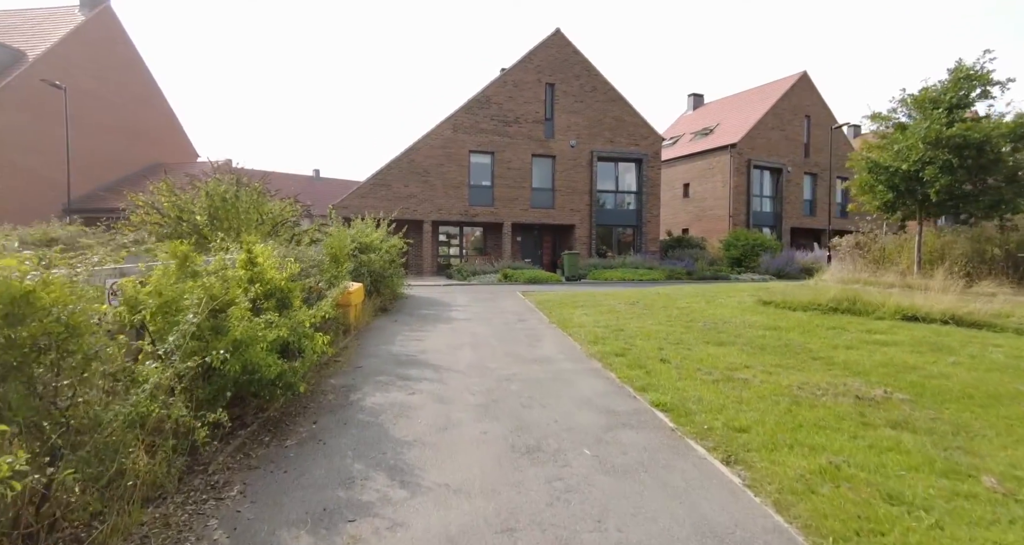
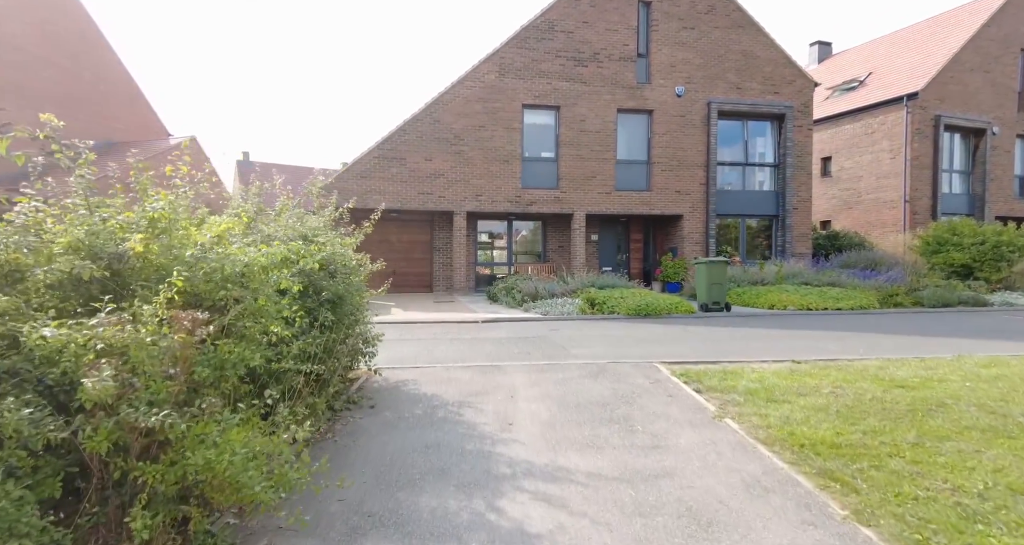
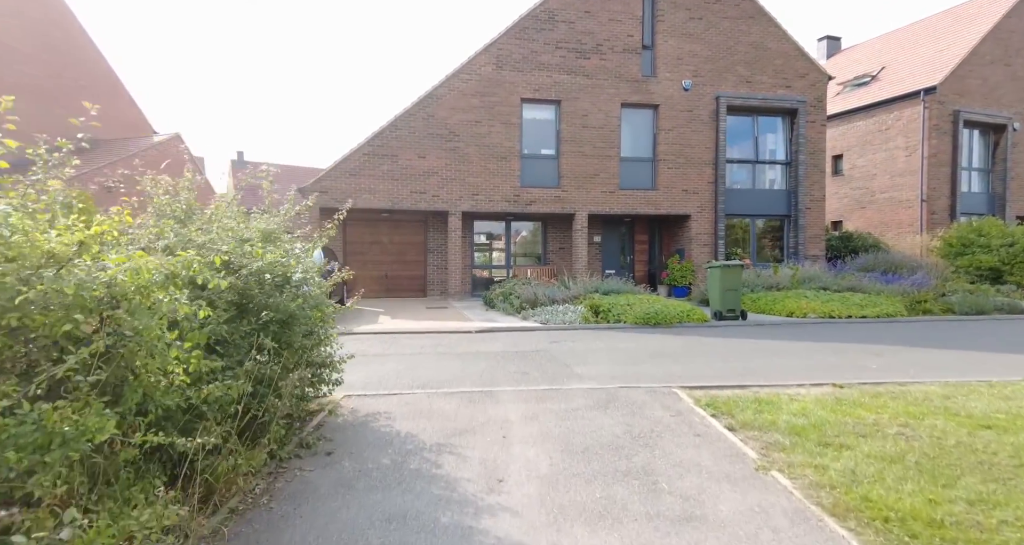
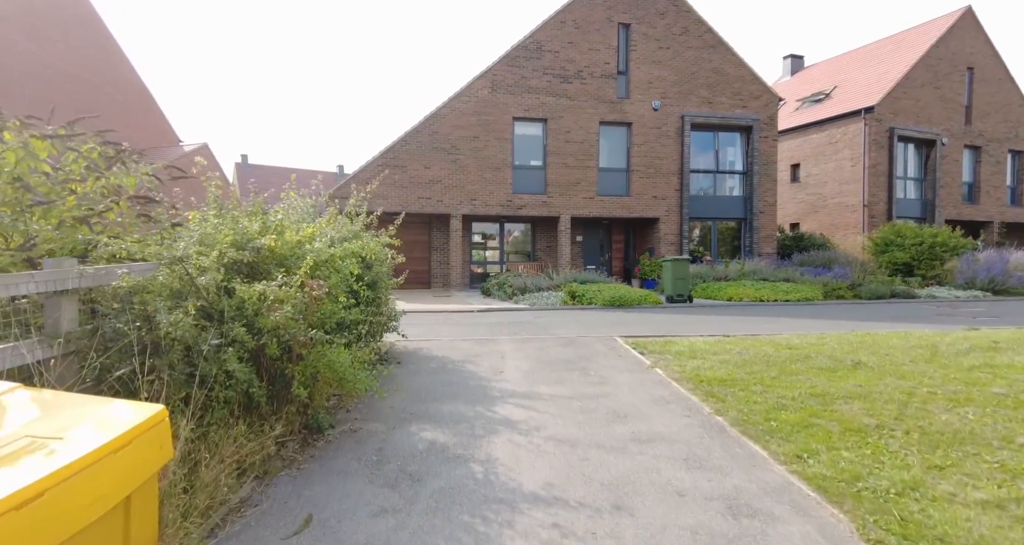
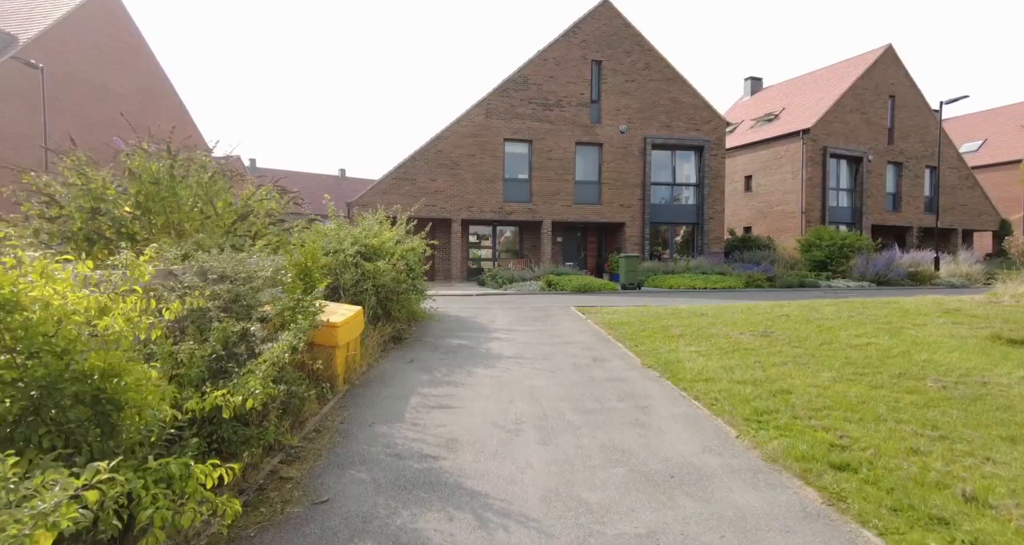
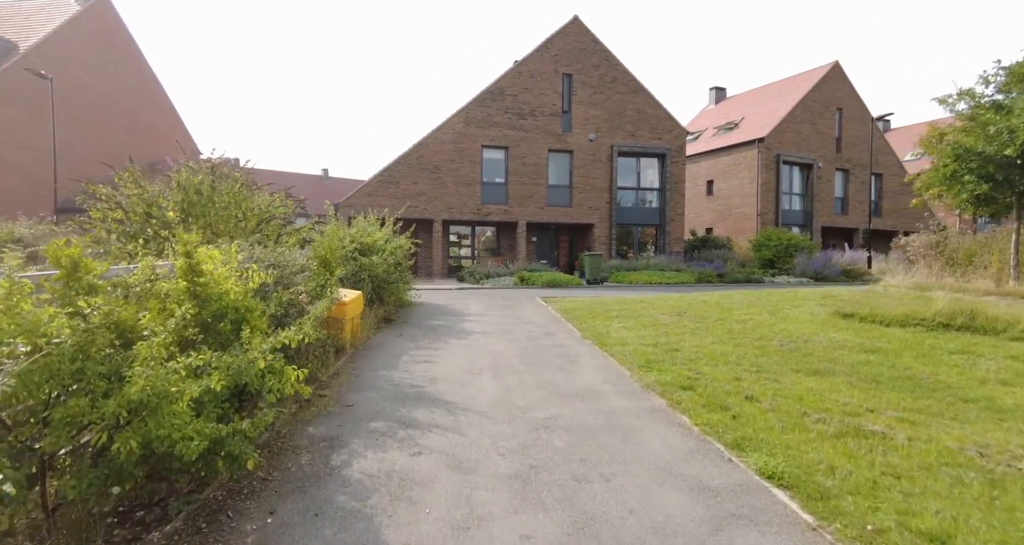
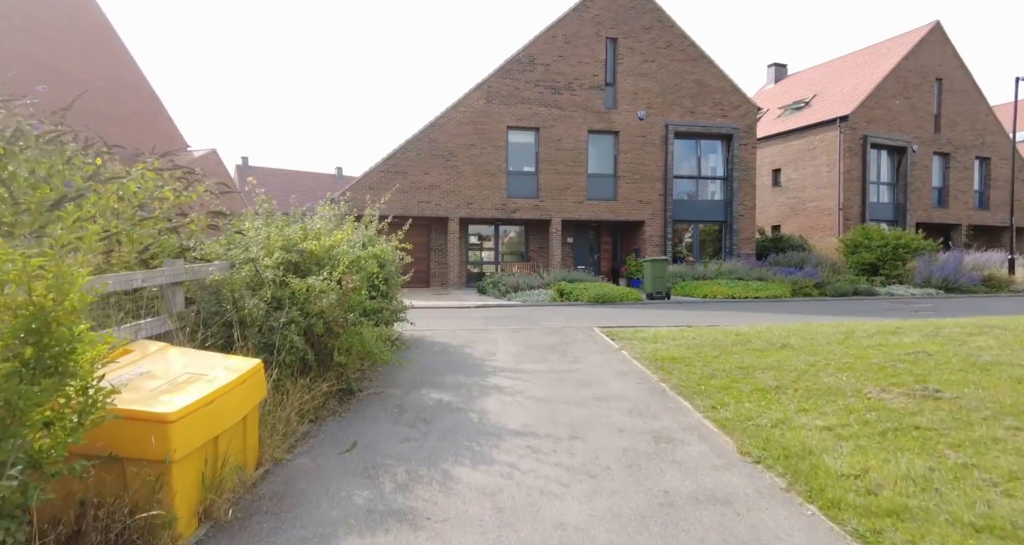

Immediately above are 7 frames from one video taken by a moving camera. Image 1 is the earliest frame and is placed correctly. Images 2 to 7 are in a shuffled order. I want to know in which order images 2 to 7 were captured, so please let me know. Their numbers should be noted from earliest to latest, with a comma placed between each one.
6, 5, 7, 4, 2, 3
